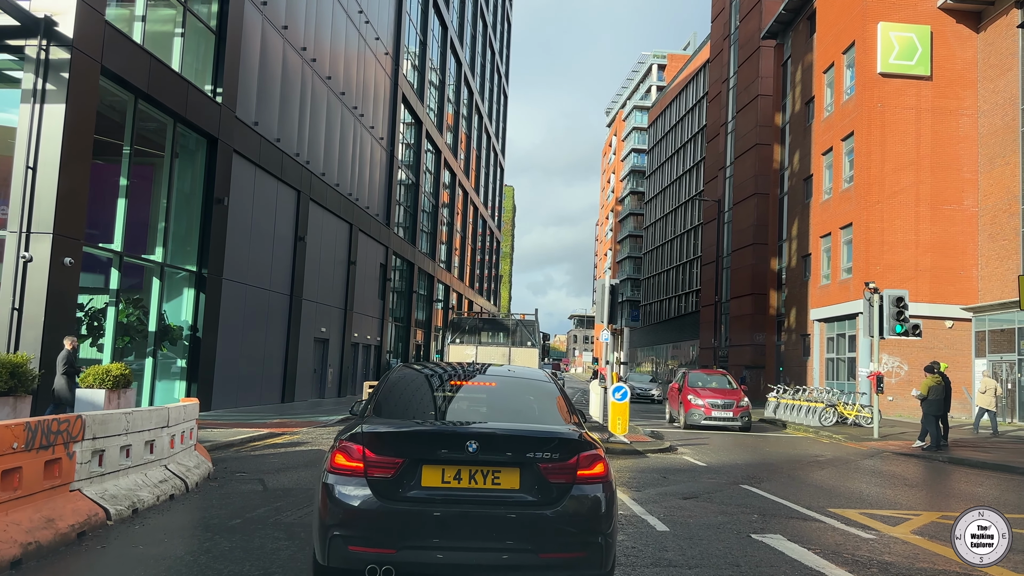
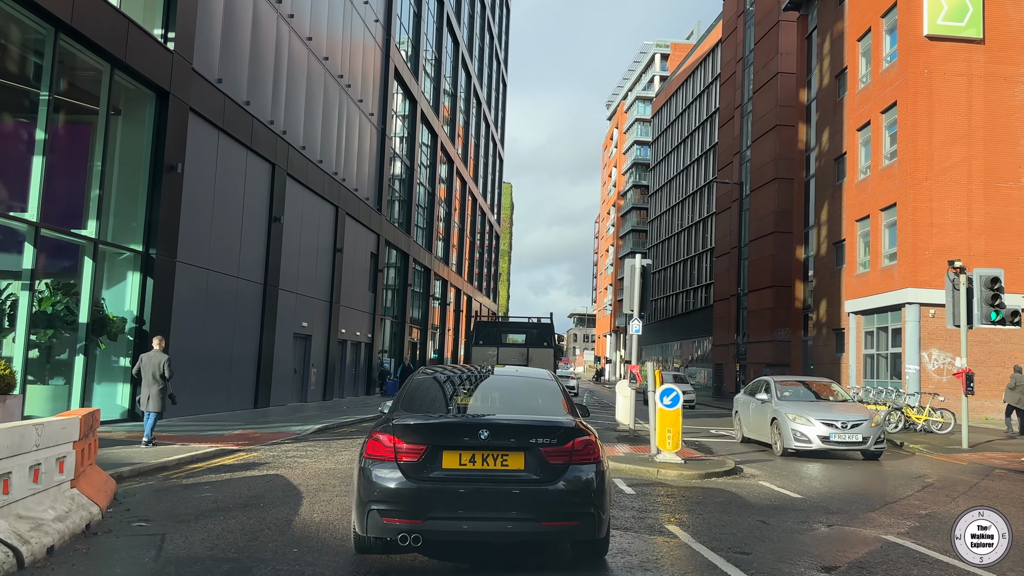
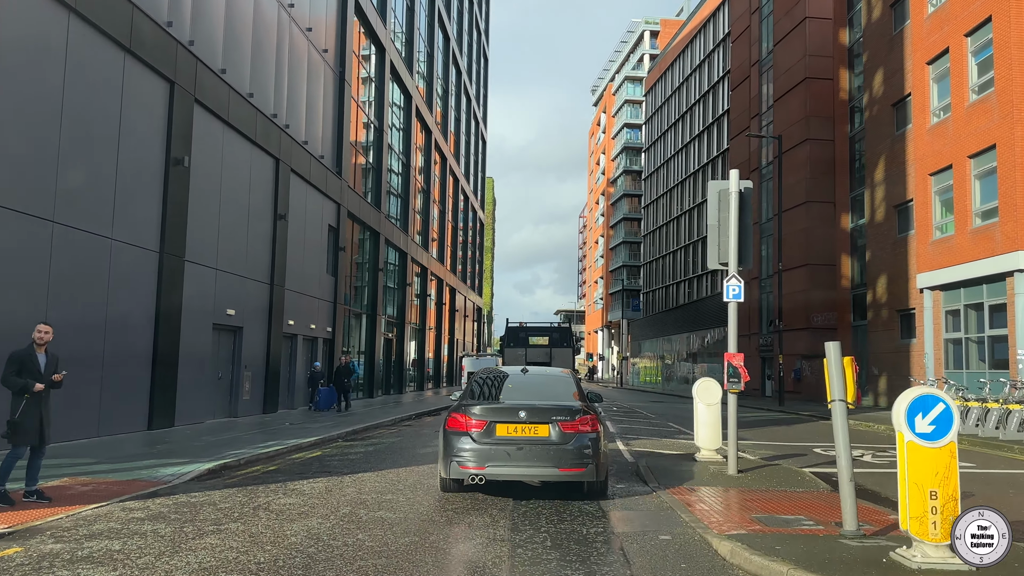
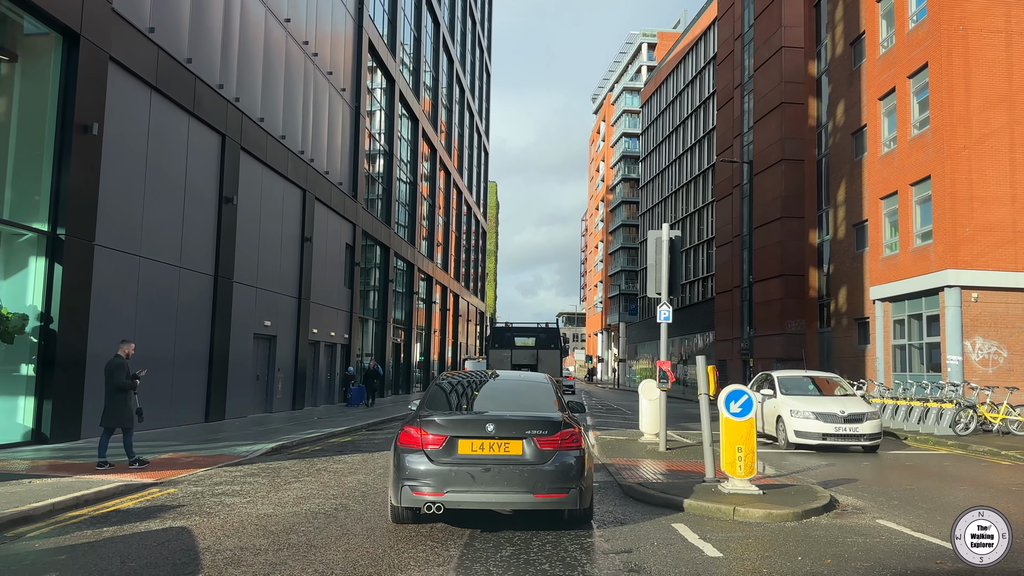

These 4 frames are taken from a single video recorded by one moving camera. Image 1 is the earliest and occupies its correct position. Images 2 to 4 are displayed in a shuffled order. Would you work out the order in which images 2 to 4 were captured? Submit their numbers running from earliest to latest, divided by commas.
2, 4, 3
